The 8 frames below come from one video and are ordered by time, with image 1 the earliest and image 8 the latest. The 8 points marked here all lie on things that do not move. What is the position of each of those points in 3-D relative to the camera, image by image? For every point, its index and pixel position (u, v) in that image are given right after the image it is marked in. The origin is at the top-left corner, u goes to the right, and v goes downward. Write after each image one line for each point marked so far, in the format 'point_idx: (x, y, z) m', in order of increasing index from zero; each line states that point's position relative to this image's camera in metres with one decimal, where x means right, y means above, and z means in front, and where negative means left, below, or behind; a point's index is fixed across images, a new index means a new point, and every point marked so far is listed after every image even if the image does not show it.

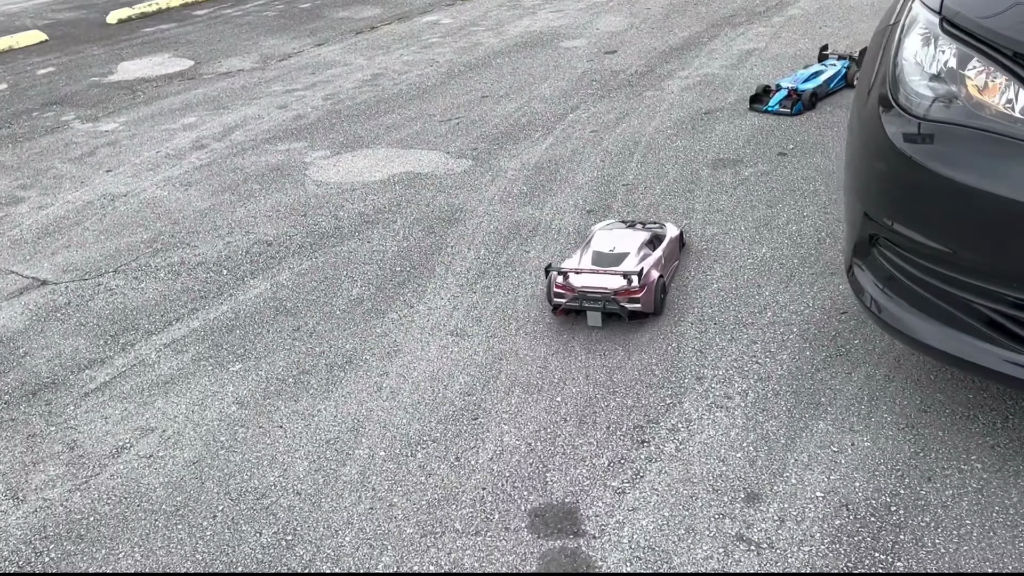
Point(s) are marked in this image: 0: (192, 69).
0: (-4.6, +3.2, +11.3) m
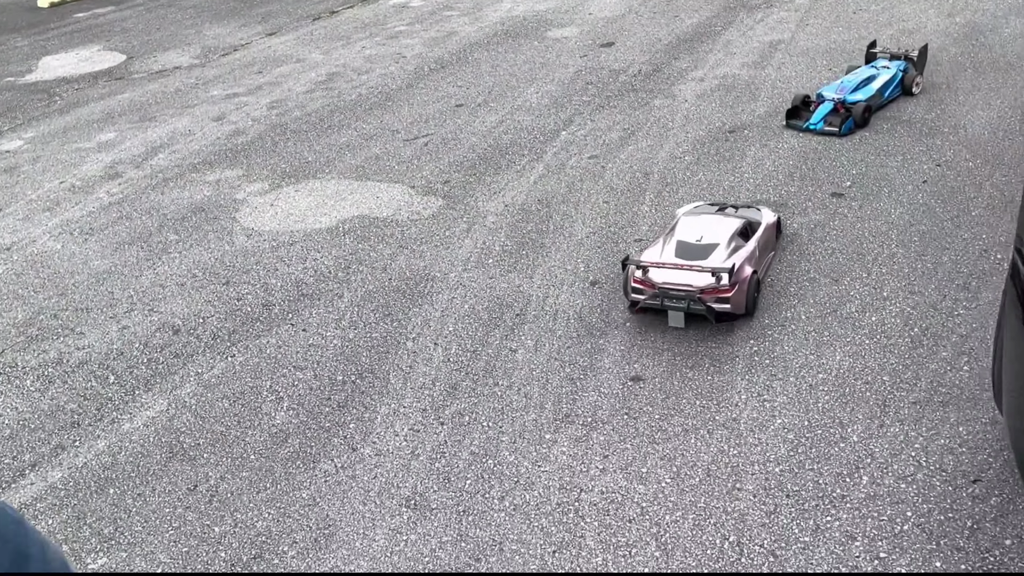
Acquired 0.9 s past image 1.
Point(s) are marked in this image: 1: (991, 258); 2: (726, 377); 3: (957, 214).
0: (-4.9, +2.8, +9.8) m
1: (+2.4, +0.2, +3.9) m
2: (+0.9, -0.4, +3.4) m
3: (+2.5, +0.4, +4.3) m
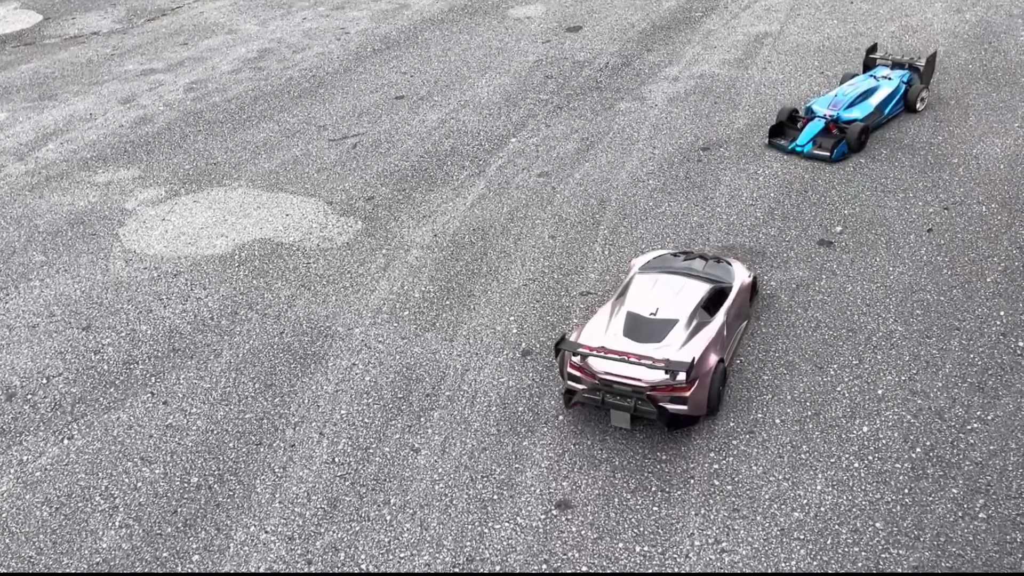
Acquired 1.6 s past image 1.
0: (-5.3, +2.9, +8.7) m
1: (+2.0, -0.2, +3.2) m
2: (+0.6, -0.8, +2.7) m
3: (+2.1, 0.0, +3.6) m
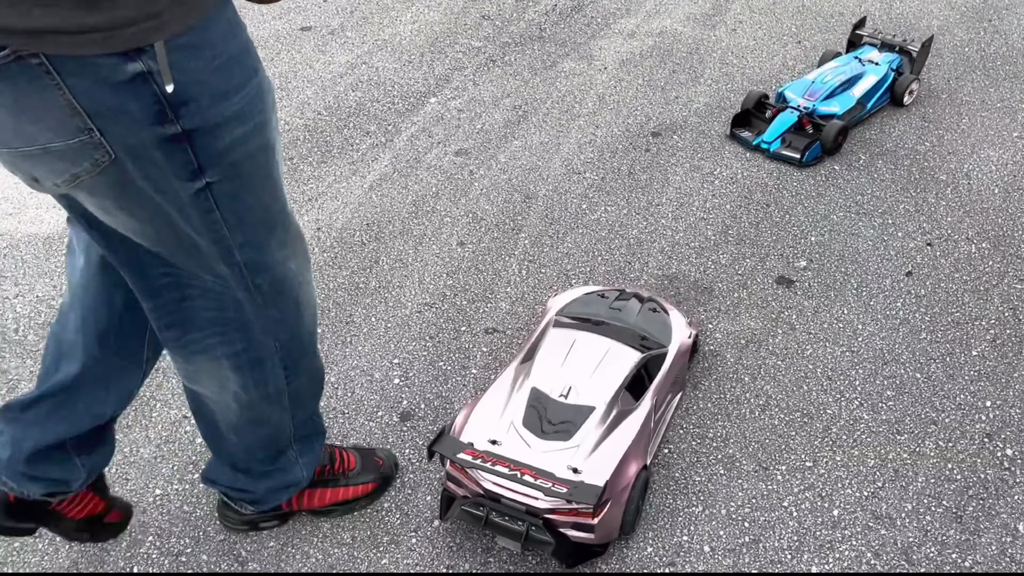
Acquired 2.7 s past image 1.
0: (-5.9, +3.6, +7.2) m
1: (+1.6, -0.5, +2.6) m
2: (+0.1, -1.0, +2.1) m
3: (+1.6, -0.2, +2.9) m
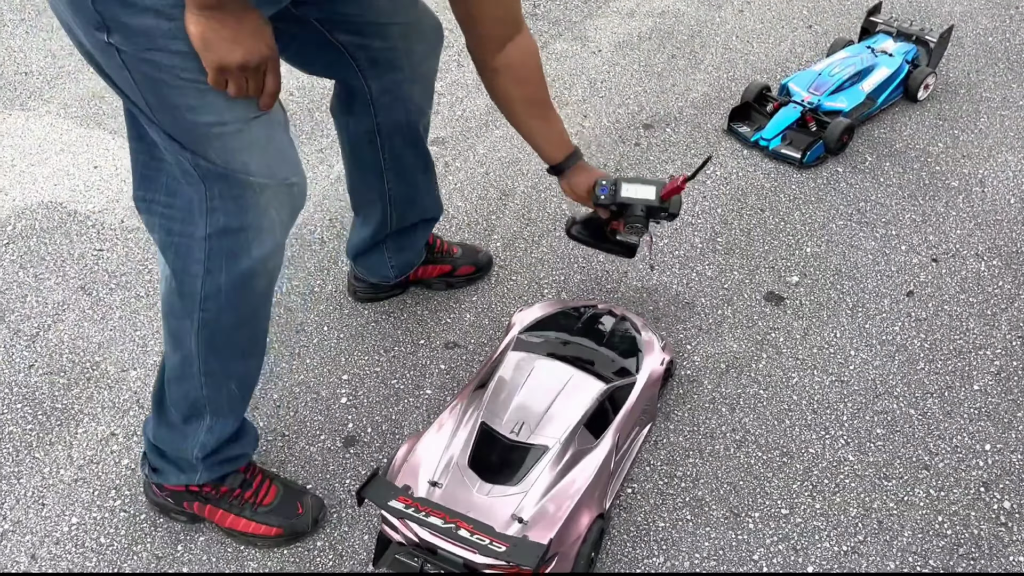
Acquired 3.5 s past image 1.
0: (-5.8, +3.9, +6.9) m
1: (+1.4, -0.6, +2.3) m
2: (0.0, -1.1, +1.9) m
3: (+1.5, -0.3, +2.7) m
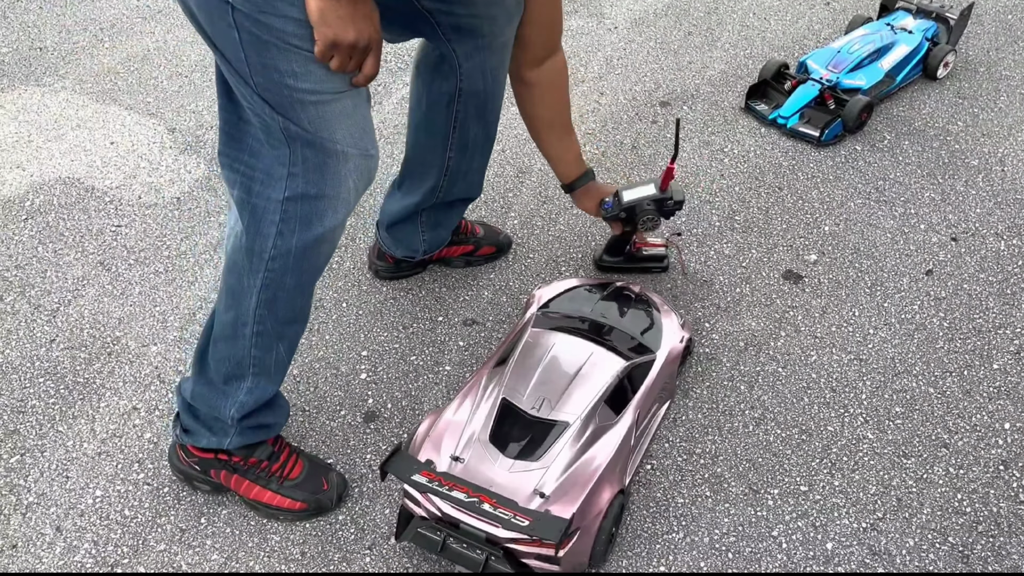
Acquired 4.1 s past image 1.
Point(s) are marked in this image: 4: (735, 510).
0: (-5.7, +4.1, +6.8) m
1: (+1.5, -0.6, +2.3) m
2: (0.0, -1.1, +1.9) m
3: (+1.6, -0.3, +2.7) m
4: (+0.7, -0.6, +2.3) m
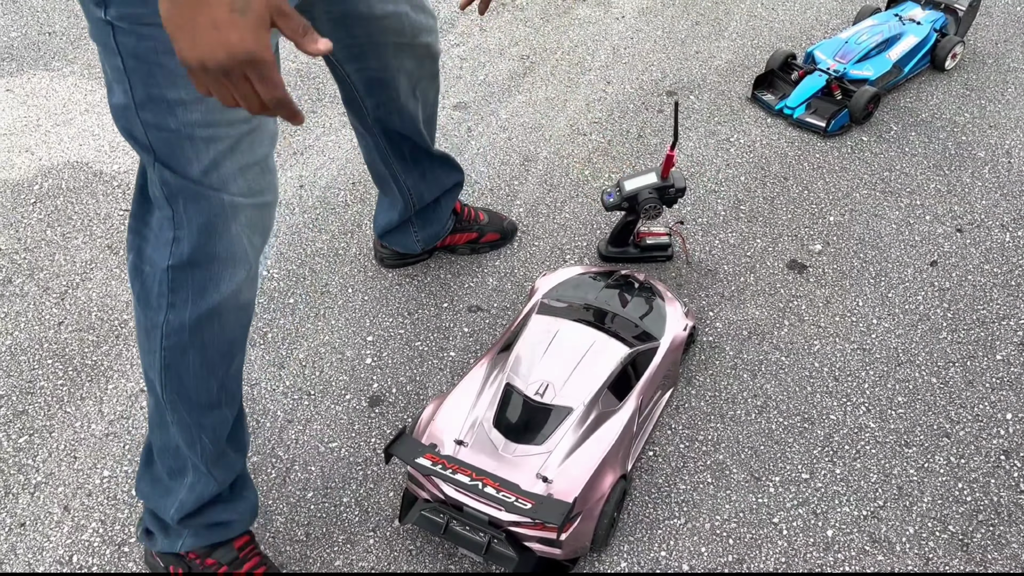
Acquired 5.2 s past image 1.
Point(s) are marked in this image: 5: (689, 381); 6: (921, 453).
0: (-5.6, +4.3, +6.8) m
1: (+1.5, -0.6, +2.4) m
2: (0.0, -1.0, +1.9) m
3: (+1.6, -0.2, +2.7) m
4: (+0.7, -0.6, +2.3) m
5: (+0.6, -0.3, +2.6) m
6: (+1.3, -0.5, +2.4) m
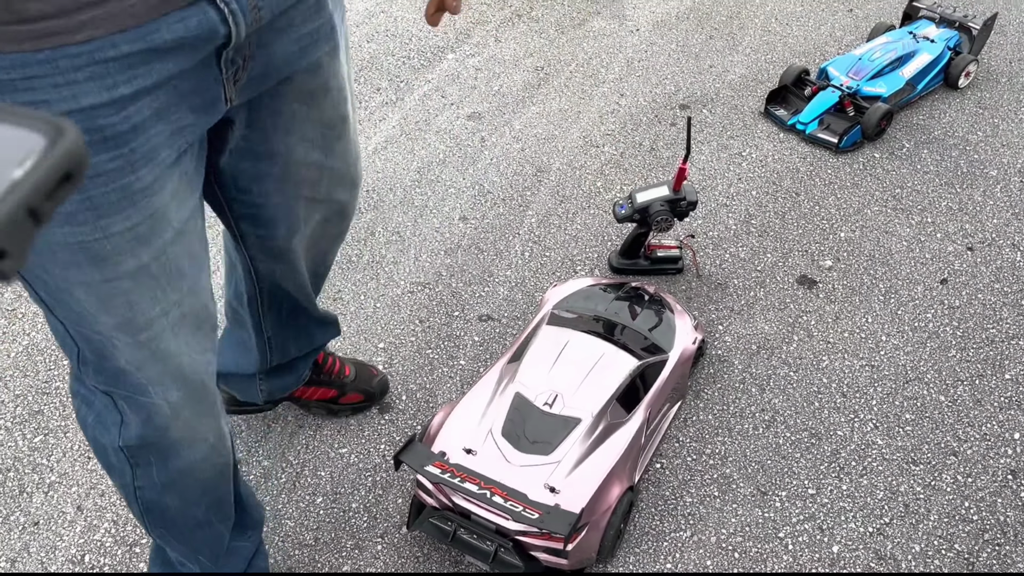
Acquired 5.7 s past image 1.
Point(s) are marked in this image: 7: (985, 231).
0: (-5.5, +4.3, +7.0) m
1: (+1.5, -0.6, +2.4) m
2: (0.0, -1.1, +1.9) m
3: (+1.6, -0.3, +2.7) m
4: (+0.7, -0.7, +2.3) m
5: (+0.6, -0.4, +2.6) m
6: (+1.3, -0.6, +2.4) m
7: (+2.0, +0.2, +3.2) m
